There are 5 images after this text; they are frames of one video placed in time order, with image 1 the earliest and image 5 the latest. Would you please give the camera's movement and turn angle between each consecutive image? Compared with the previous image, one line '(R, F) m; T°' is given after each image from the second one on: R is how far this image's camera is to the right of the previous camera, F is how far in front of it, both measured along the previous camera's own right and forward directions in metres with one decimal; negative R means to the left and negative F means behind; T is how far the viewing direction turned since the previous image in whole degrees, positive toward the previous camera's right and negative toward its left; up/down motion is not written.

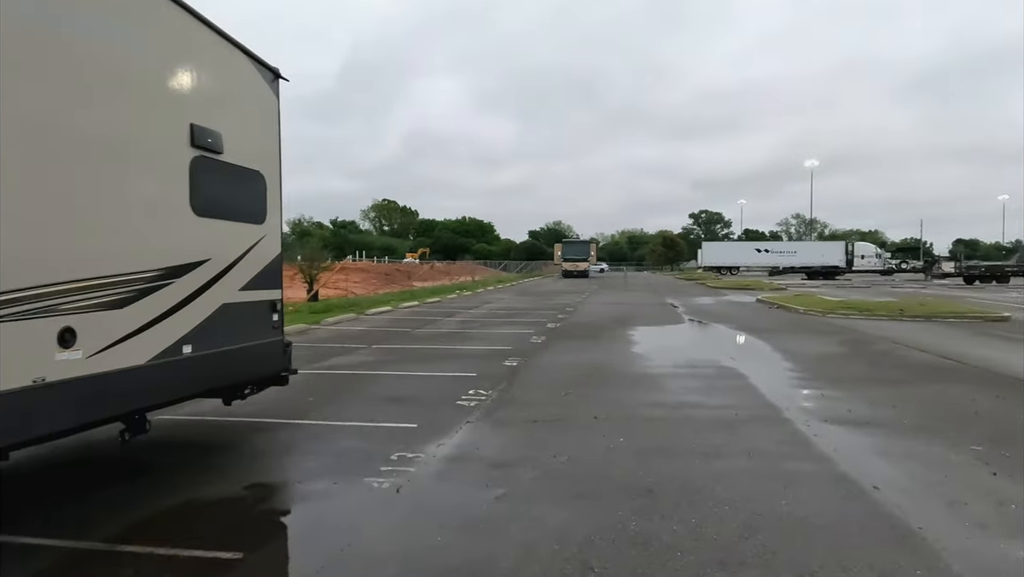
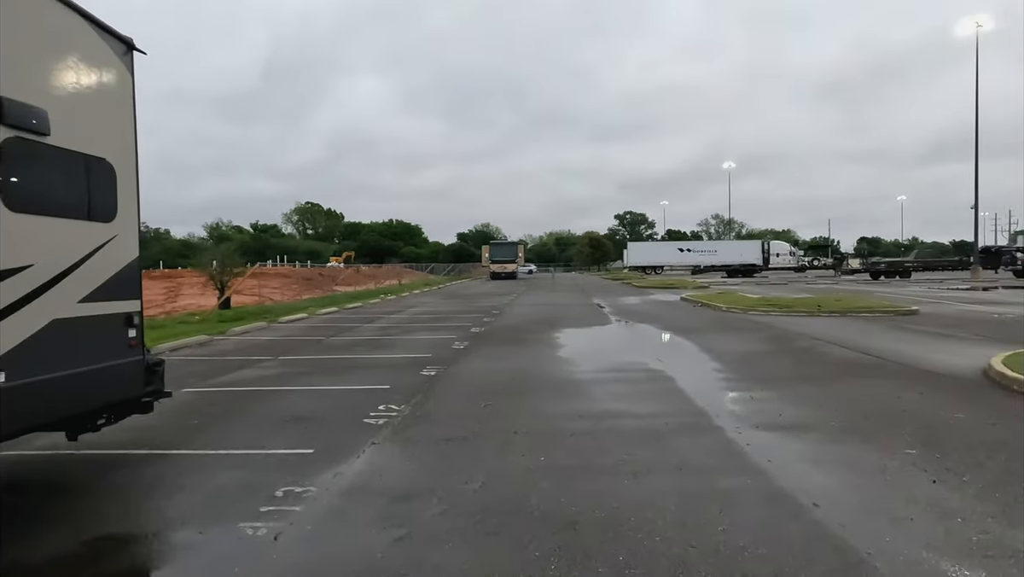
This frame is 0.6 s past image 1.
(+0.2, +0.6) m; +6°
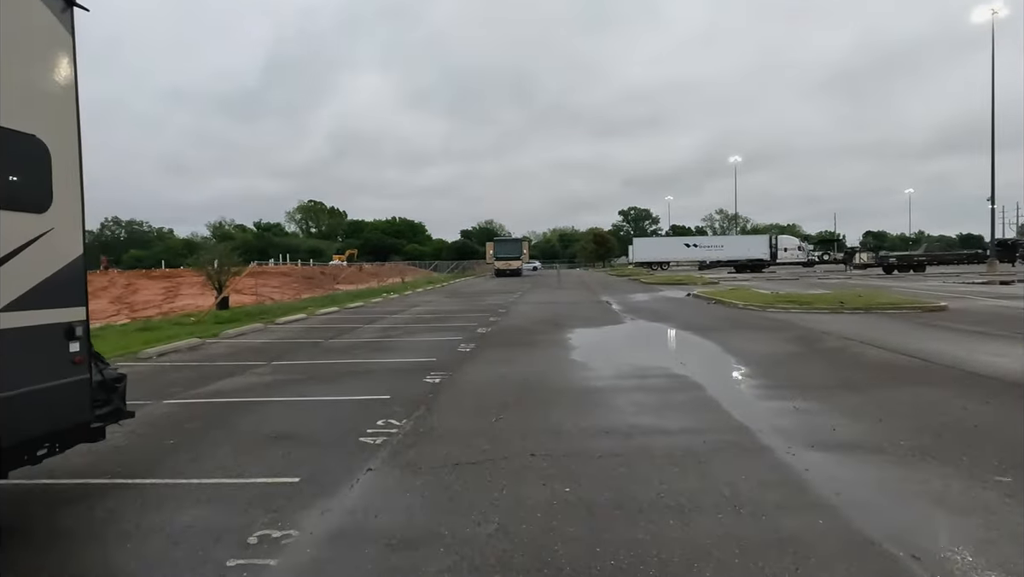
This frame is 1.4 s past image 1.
(-0.1, +0.9) m; 0°
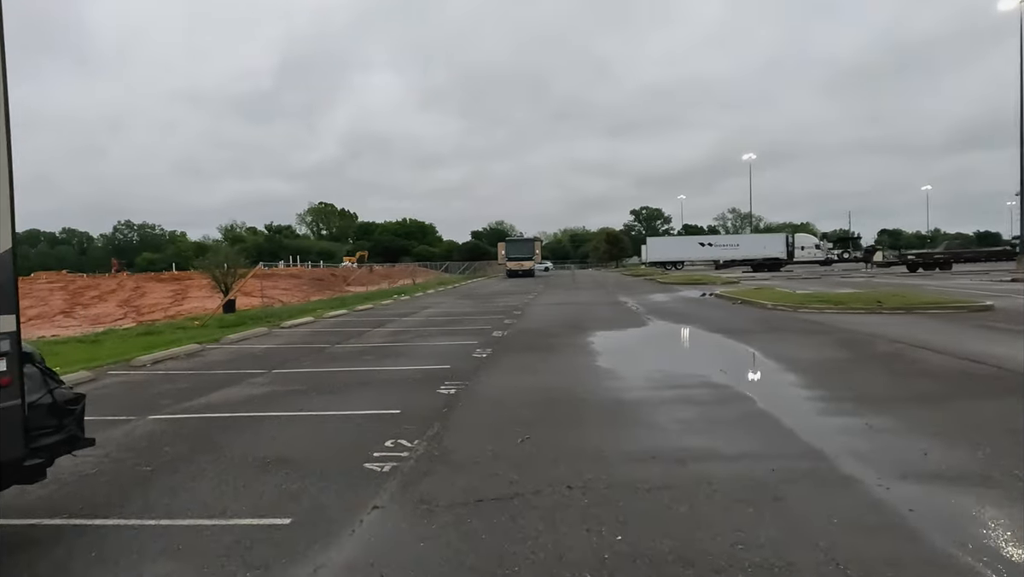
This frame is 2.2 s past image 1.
(-0.2, +0.9) m; -1°
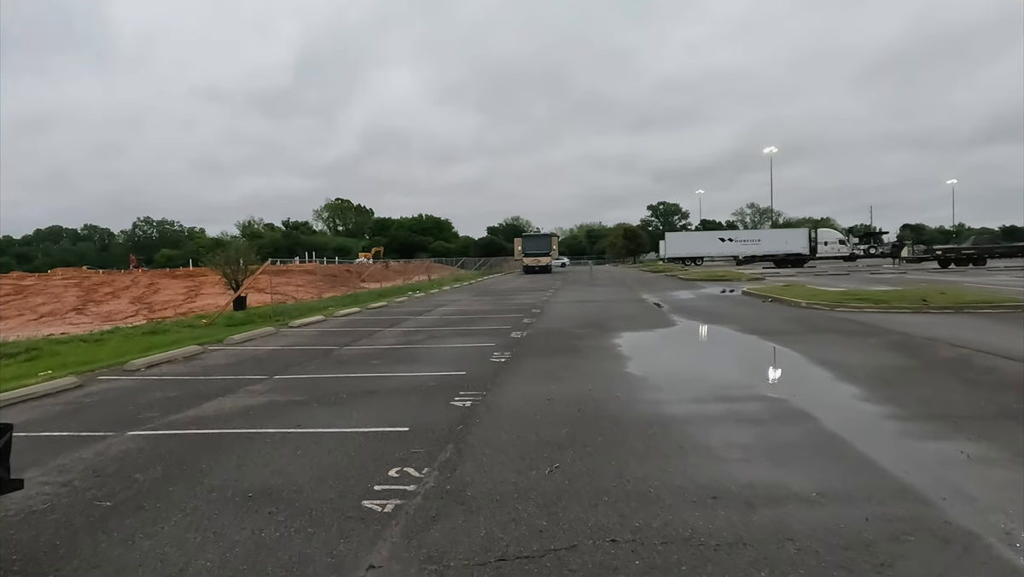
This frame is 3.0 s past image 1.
(-0.1, +0.9) m; -1°
